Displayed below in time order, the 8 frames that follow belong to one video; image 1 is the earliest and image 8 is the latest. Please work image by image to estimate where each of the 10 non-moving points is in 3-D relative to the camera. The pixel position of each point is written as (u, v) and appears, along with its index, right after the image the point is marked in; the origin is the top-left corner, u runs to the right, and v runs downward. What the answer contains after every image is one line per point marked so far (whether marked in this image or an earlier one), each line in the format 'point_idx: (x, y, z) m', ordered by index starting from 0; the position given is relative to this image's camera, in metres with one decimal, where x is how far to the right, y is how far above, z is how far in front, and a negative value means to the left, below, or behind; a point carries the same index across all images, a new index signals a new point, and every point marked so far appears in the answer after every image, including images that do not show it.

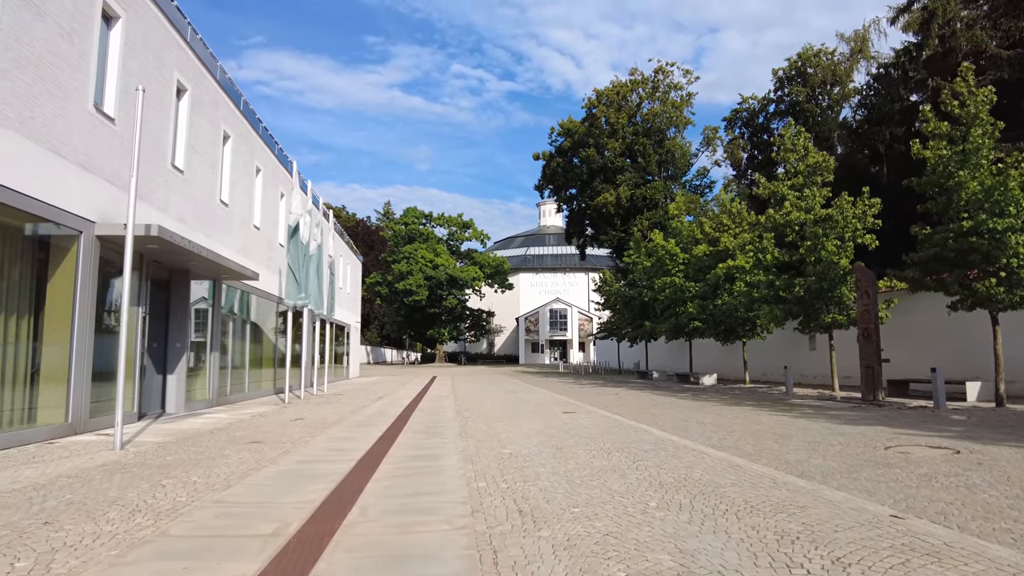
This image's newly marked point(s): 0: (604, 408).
0: (+2.4, -3.1, +16.8) m
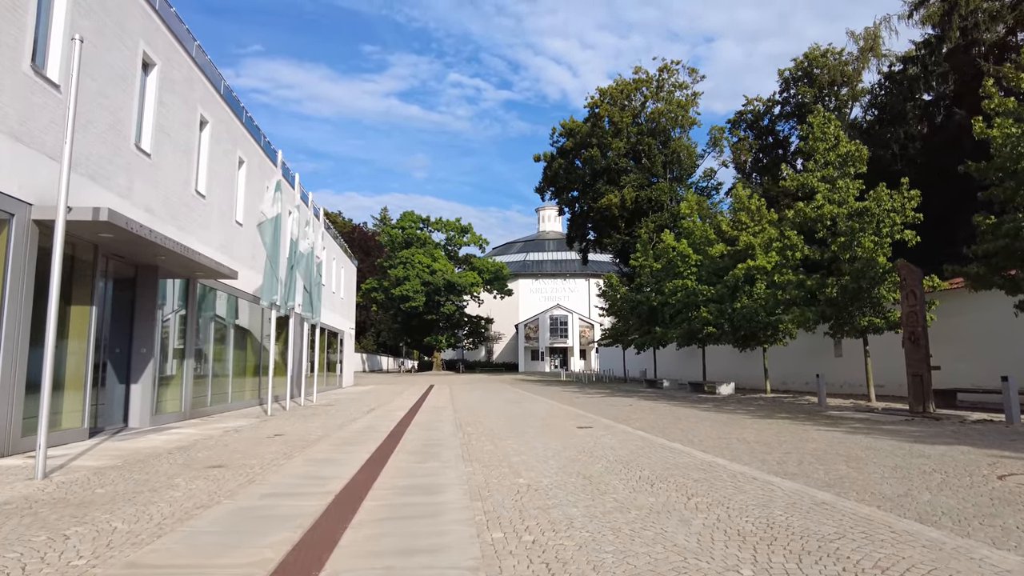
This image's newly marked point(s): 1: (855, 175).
0: (+2.5, -3.1, +15.0) m
1: (+10.1, +3.3, +19.2) m
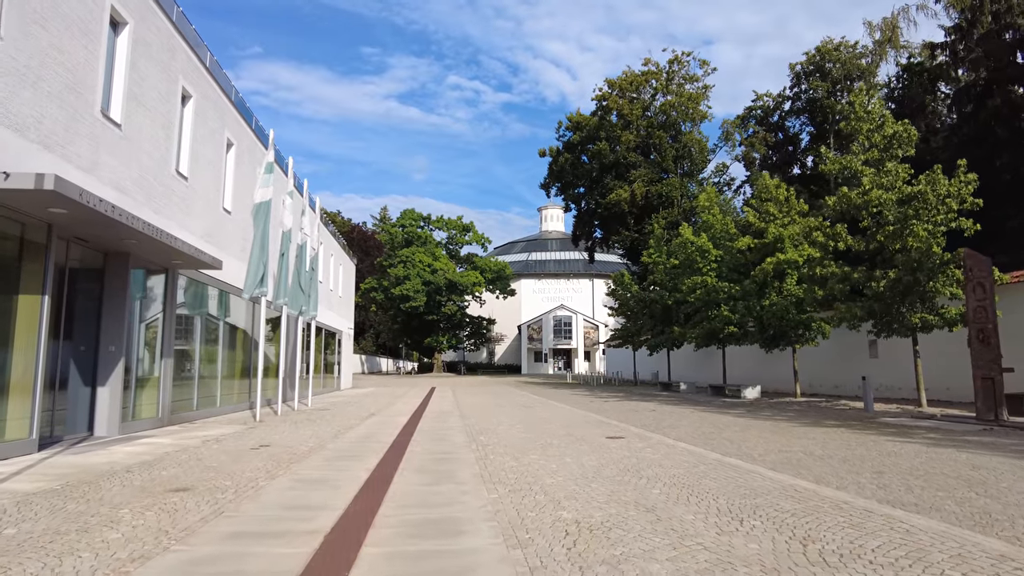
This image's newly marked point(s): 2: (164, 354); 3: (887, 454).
0: (+2.9, -2.9, +13.3) m
1: (+10.5, +3.5, +17.5) m
2: (-8.1, -1.5, +15.2) m
3: (+5.1, -2.3, +8.9) m
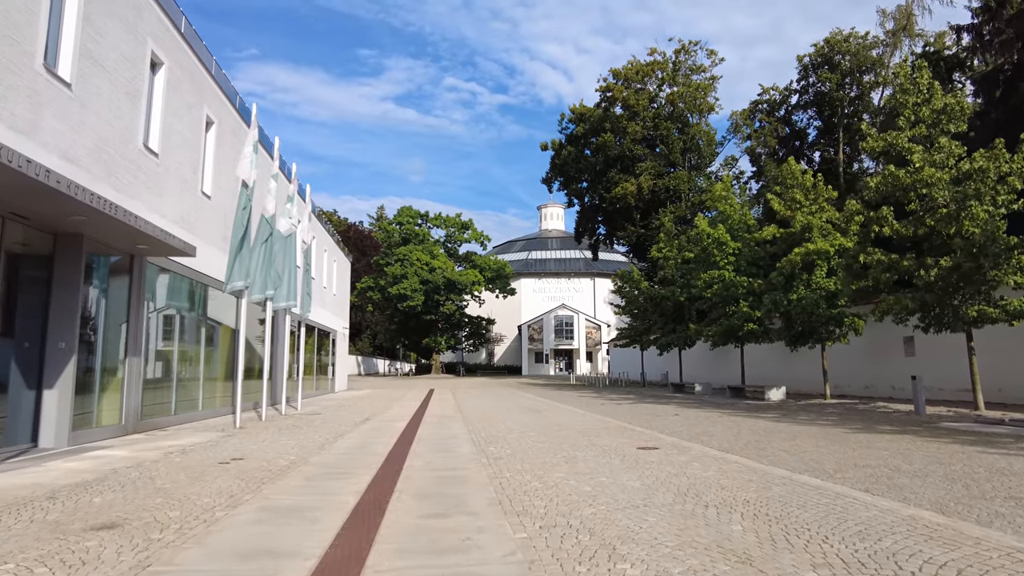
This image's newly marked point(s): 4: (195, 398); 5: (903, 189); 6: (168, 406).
0: (+3.2, -2.7, +11.5) m
1: (+10.7, +3.7, +15.9) m
2: (-7.9, -1.3, +13.4) m
3: (+5.4, -2.0, +7.2) m
4: (-8.5, -2.9, +17.3) m
5: (+9.2, +2.3, +15.4) m
6: (-8.3, -2.8, +15.6) m
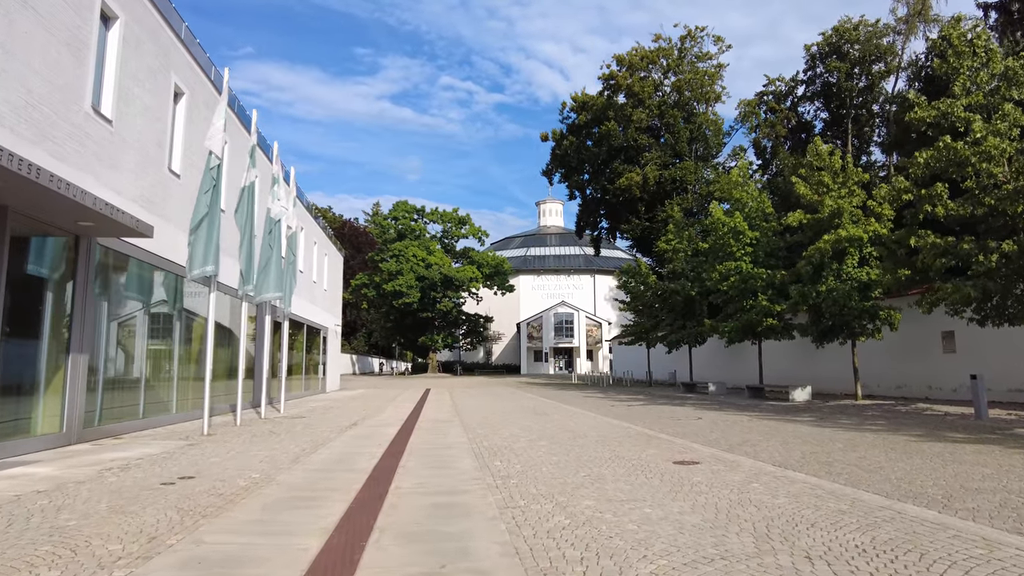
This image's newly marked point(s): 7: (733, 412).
0: (+3.3, -2.4, +9.8) m
1: (+10.8, +4.0, +14.1) m
2: (-7.8, -1.1, +11.6) m
3: (+5.6, -1.8, +5.4) m
4: (-8.4, -2.7, +15.5) m
5: (+9.3, +2.6, +13.6) m
6: (-8.2, -2.6, +13.8) m
7: (+6.1, -3.4, +17.8) m
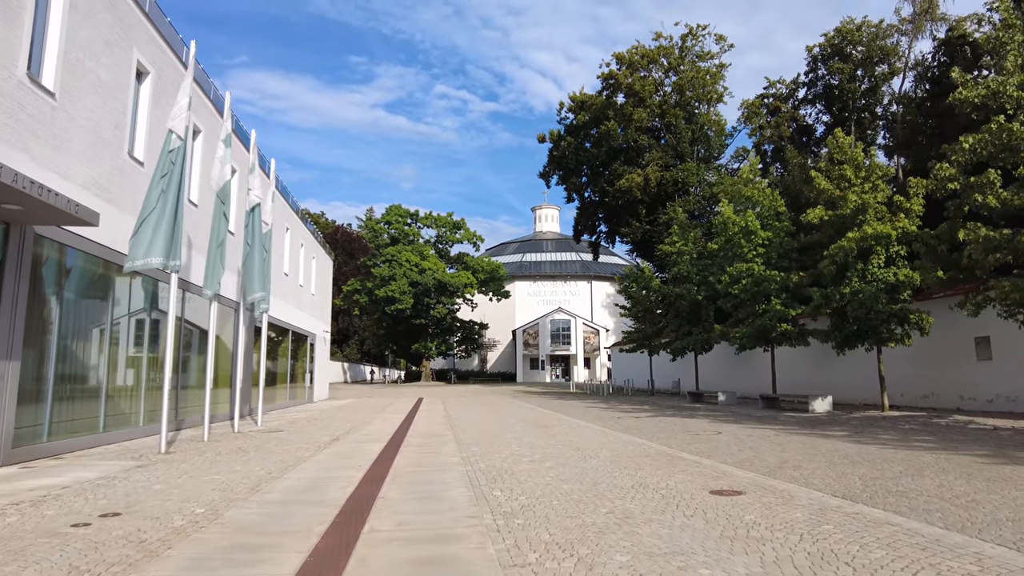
0: (+3.3, -2.3, +8.2) m
1: (+10.8, +4.0, +12.7) m
2: (-7.8, -1.0, +10.0) m
3: (+5.6, -1.7, +3.9) m
4: (-8.4, -2.7, +13.9) m
5: (+9.3, +2.6, +12.2) m
6: (-8.2, -2.6, +12.2) m
7: (+6.0, -3.4, +16.3) m
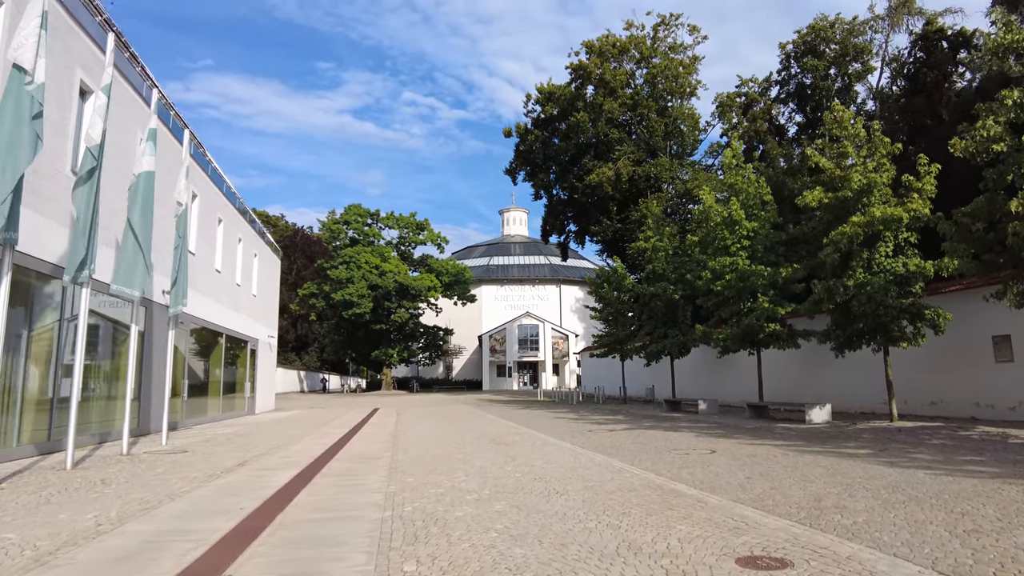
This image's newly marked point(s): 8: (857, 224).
0: (+2.7, -2.0, +5.7) m
1: (+10.0, +4.2, +10.6) m
2: (-8.5, -0.8, +7.0) m
3: (+5.2, -1.3, +1.5) m
4: (-9.2, -2.4, +10.8) m
5: (+8.5, +2.8, +10.0) m
6: (-9.0, -2.3, +9.1) m
7: (+5.0, -3.2, +13.9) m
8: (+7.9, +1.4, +14.8) m
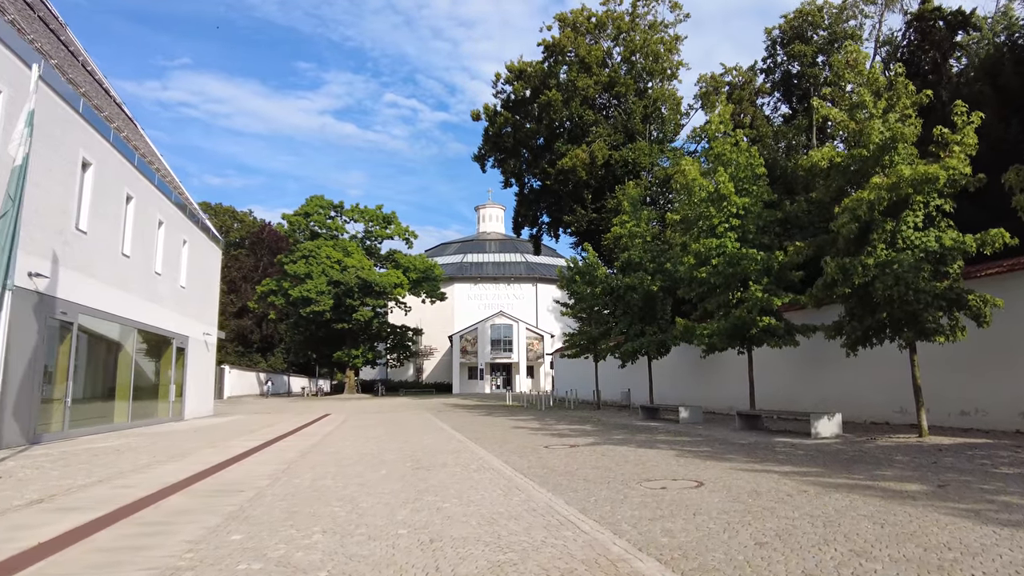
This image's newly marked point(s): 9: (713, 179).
0: (+1.7, -1.6, +2.4) m
1: (+8.9, +4.6, +7.5) m
2: (-9.5, -0.3, +3.4) m
3: (+4.3, -0.9, -1.7) m
4: (-10.4, -1.9, +7.1) m
5: (+7.4, +3.2, +6.9) m
6: (-10.1, -1.8, +5.5) m
7: (+3.8, -2.8, +10.6) m
8: (+6.7, +1.8, +11.7) m
9: (+5.6, +3.1, +18.4) m
